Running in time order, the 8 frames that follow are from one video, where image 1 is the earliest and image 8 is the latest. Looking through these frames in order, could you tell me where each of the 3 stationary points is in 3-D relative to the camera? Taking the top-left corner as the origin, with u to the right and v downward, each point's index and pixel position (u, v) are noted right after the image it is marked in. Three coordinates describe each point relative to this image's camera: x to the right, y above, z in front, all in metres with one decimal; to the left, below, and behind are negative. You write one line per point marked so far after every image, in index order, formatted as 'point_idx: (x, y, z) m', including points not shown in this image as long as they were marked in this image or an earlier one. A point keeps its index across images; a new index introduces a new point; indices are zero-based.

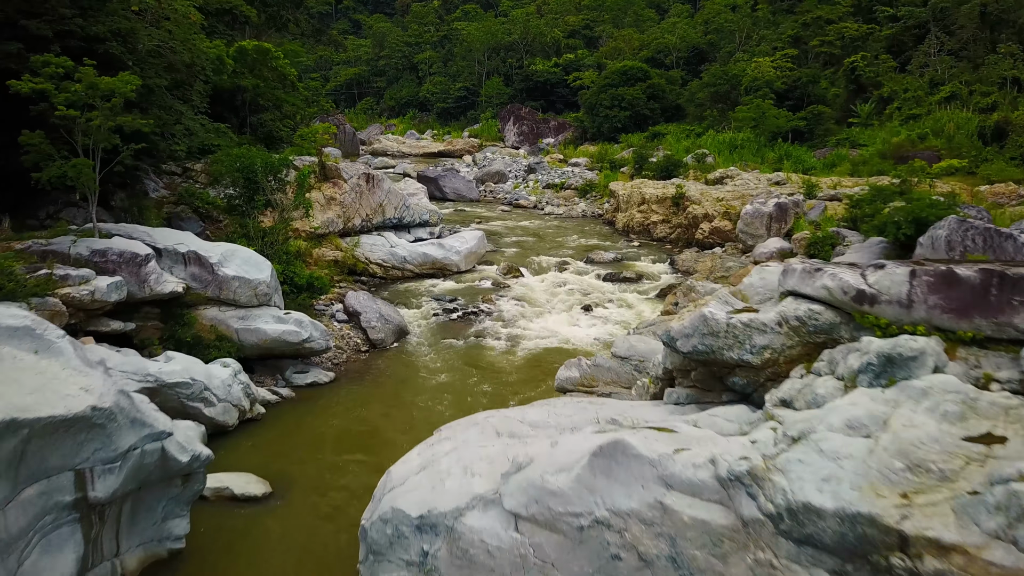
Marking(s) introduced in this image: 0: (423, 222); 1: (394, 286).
0: (-1.4, +1.0, +14.1) m
1: (-1.6, 0.0, +12.0) m
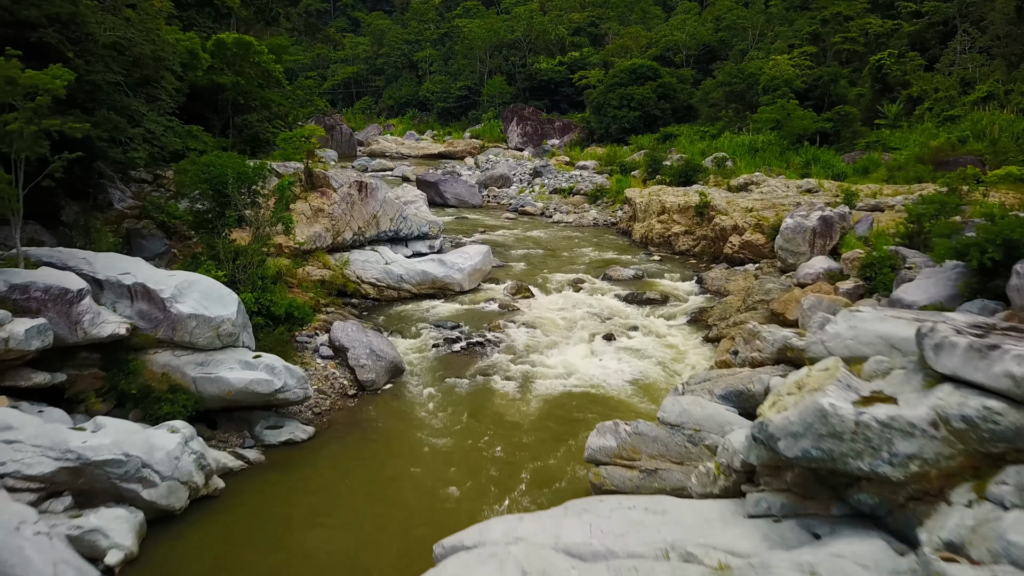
0: (-1.3, +0.8, +12.8) m
1: (-1.4, -0.2, +10.7) m
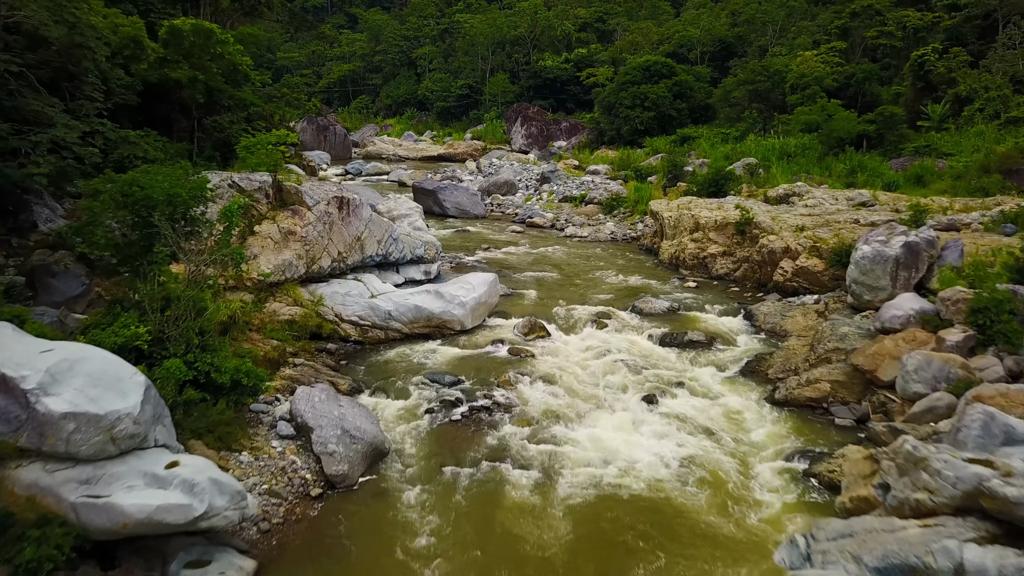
0: (-1.1, +0.4, +10.8) m
1: (-1.3, -0.6, +8.7) m
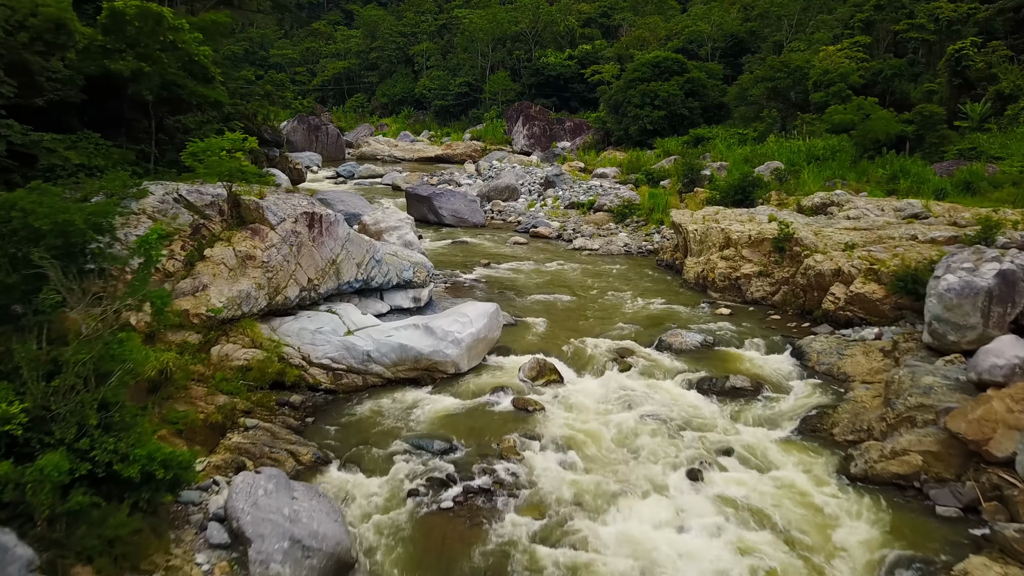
0: (-1.1, +0.1, +9.2) m
1: (-1.3, -1.0, +7.1) m
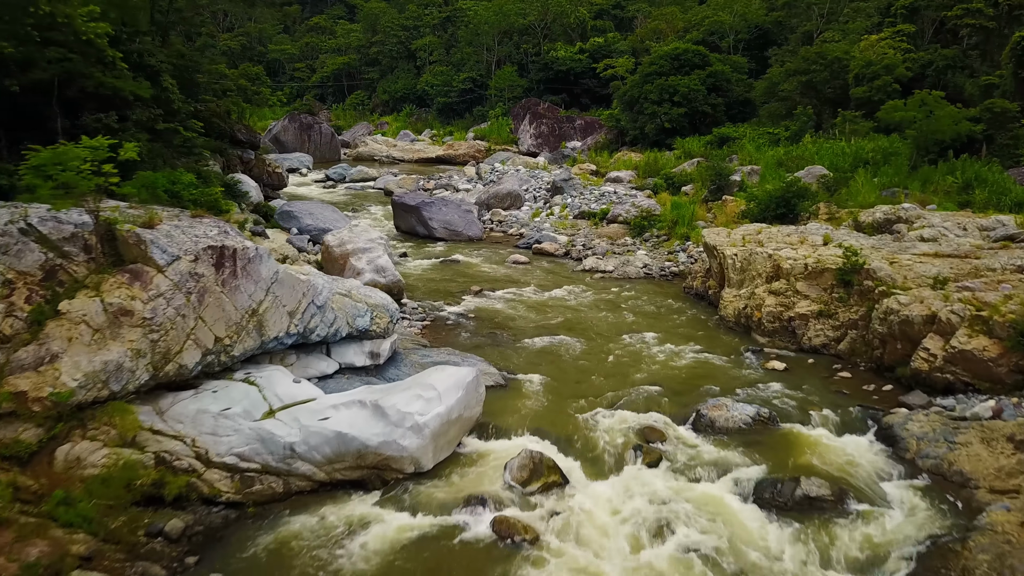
0: (-1.2, -0.3, +7.0) m
1: (-1.4, -1.4, +4.9) m
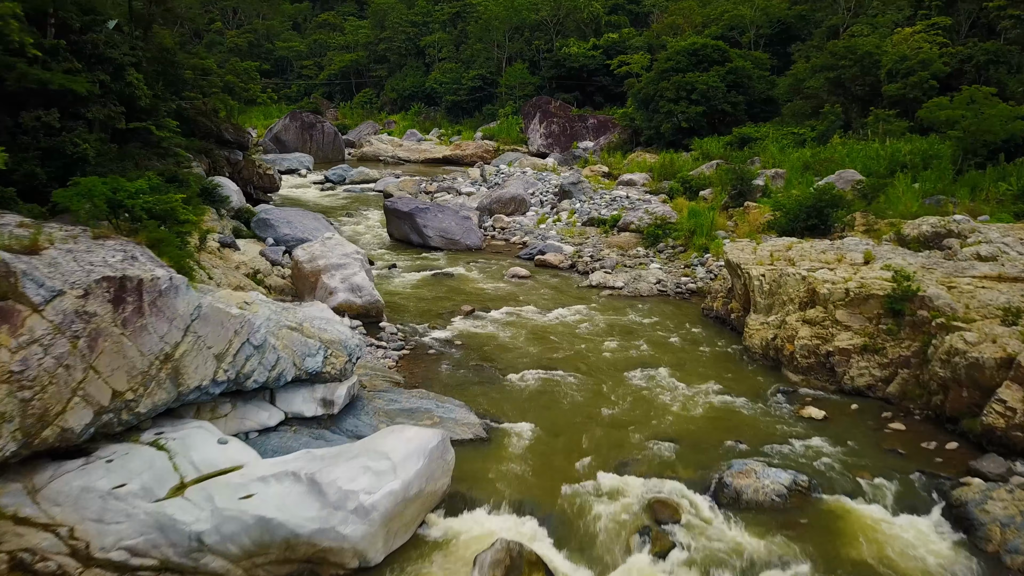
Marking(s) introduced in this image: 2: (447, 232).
0: (-1.3, -0.5, +5.8) m
1: (-1.6, -1.6, +3.7) m
2: (-1.0, +0.8, +13.7) m
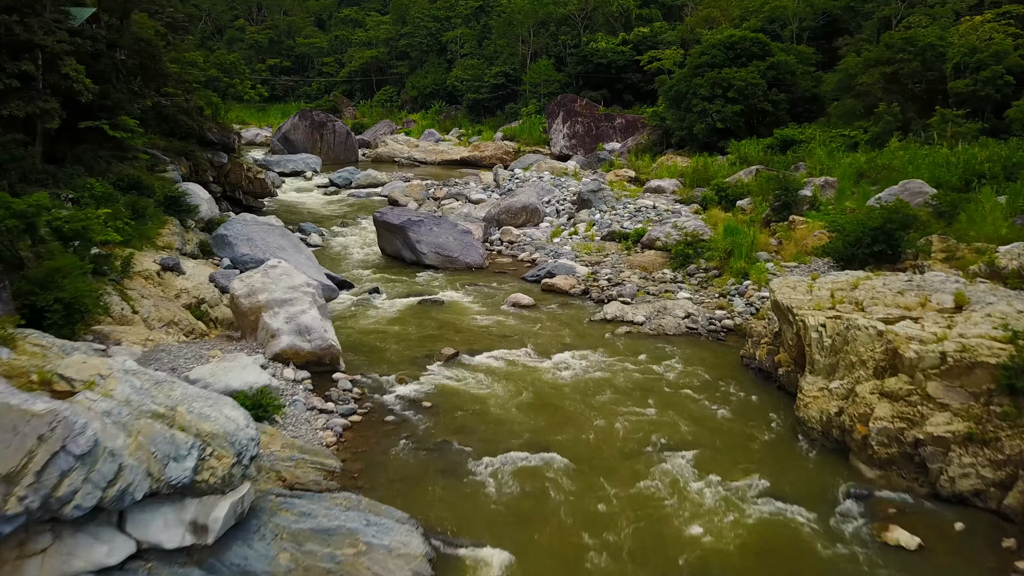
0: (-1.5, -0.9, +4.1) m
1: (-1.8, -1.9, +2.0) m
2: (-0.9, +0.5, +11.9) m
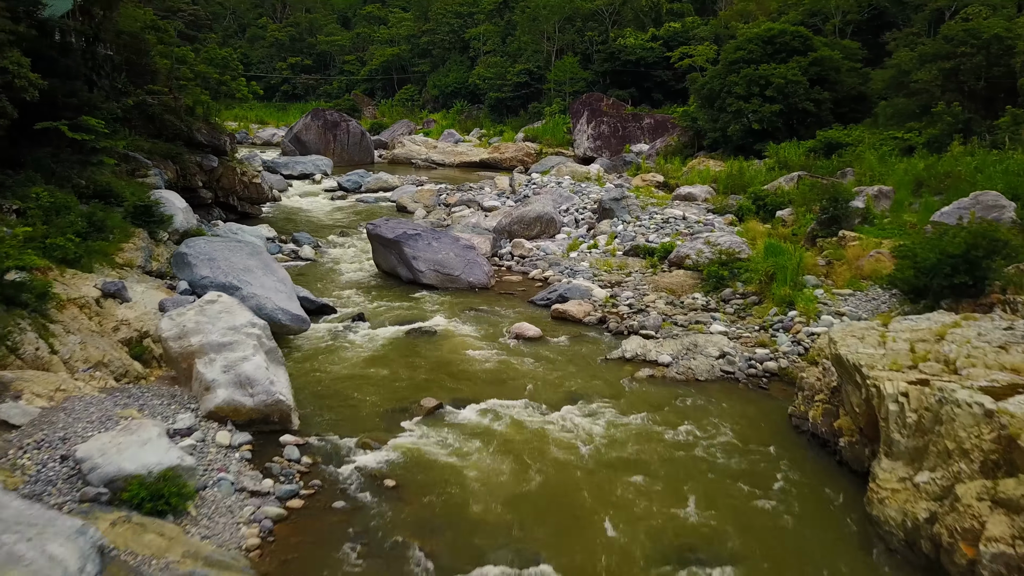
0: (-1.7, -1.1, +2.7) m
1: (-2.1, -2.2, +0.6) m
2: (-0.8, +0.2, +10.5) m
